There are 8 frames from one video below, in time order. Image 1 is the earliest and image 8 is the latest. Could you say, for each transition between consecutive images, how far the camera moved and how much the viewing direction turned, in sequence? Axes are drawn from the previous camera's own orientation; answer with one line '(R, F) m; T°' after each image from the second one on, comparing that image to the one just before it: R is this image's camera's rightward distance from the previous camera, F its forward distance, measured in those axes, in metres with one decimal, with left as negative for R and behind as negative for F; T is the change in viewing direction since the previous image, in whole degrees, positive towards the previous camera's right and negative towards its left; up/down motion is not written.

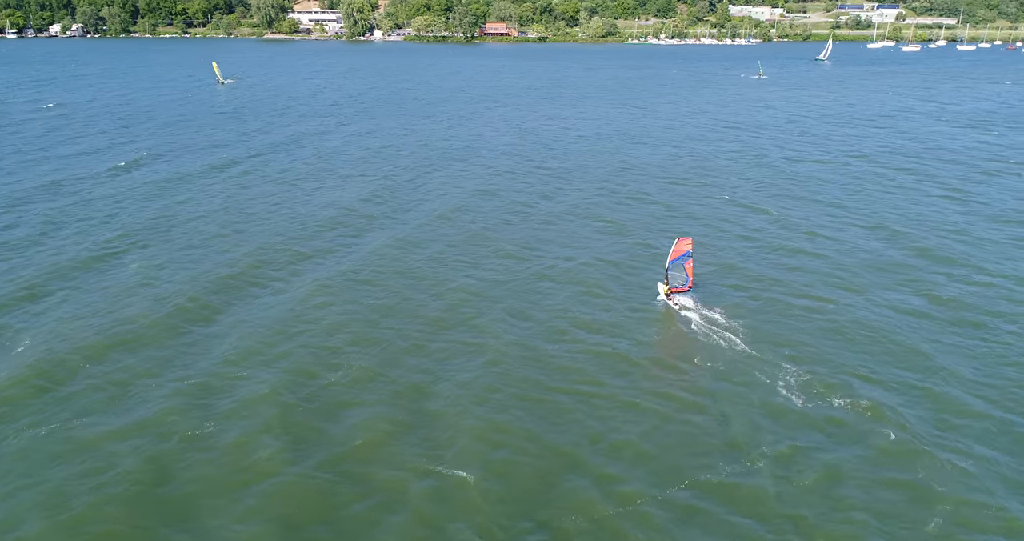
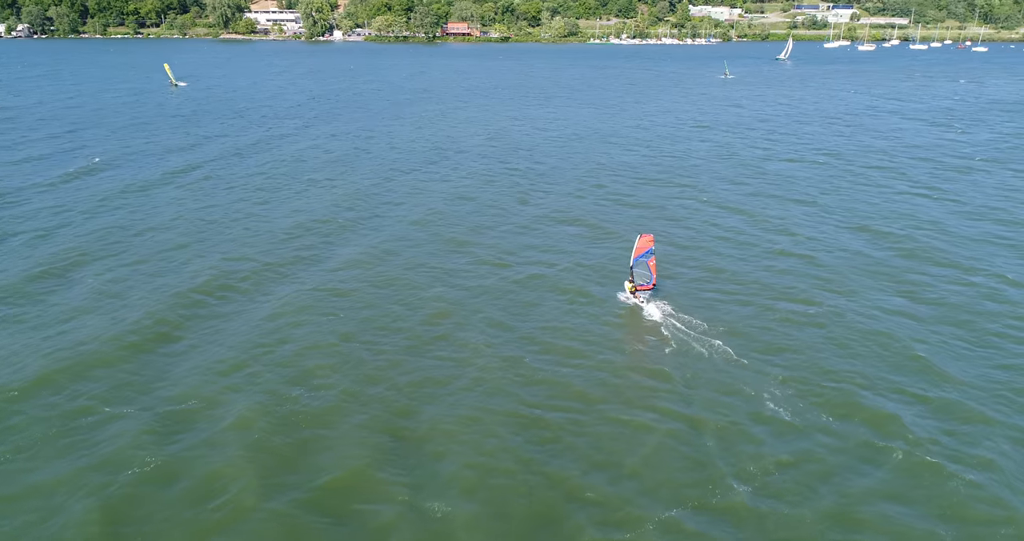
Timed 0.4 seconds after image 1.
(-0.6, +1.4) m; +3°
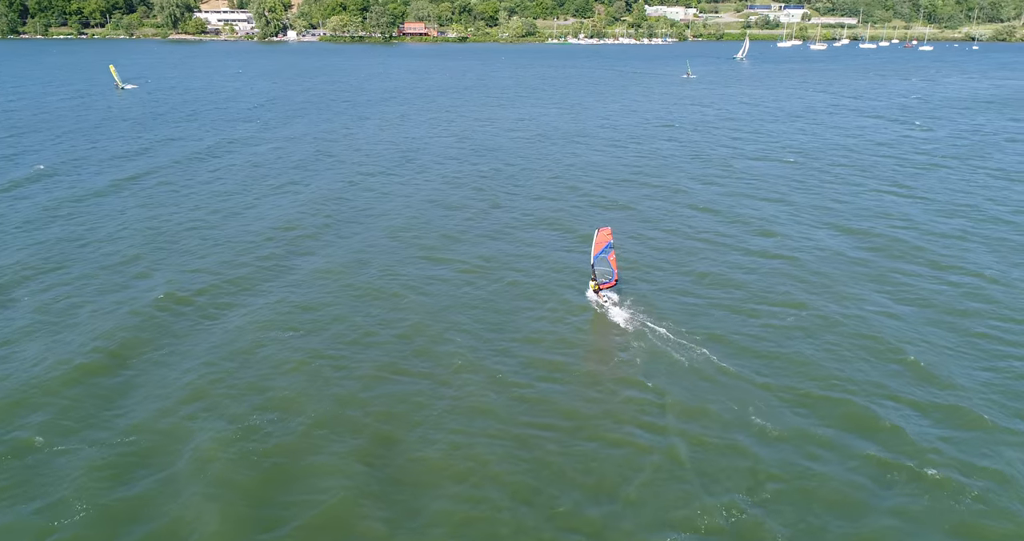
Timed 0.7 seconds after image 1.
(-0.7, +1.4) m; +3°
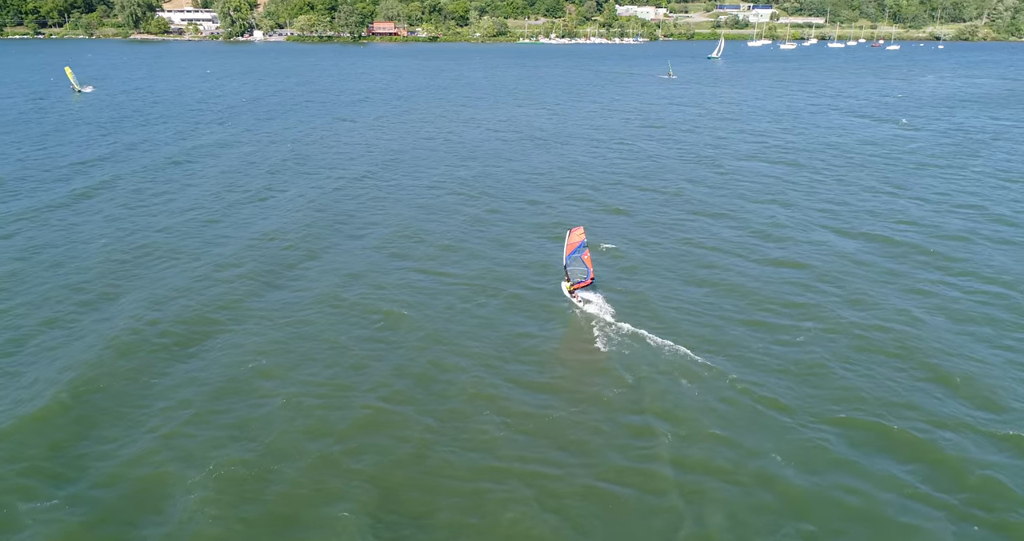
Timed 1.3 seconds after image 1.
(-1.2, +2.4) m; +2°
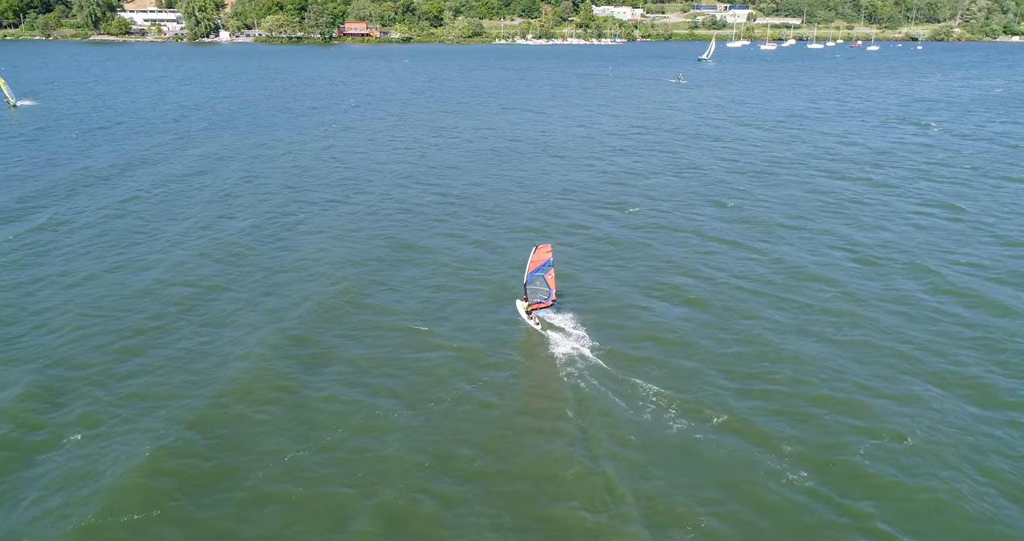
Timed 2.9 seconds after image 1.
(-2.7, +7.0) m; +2°
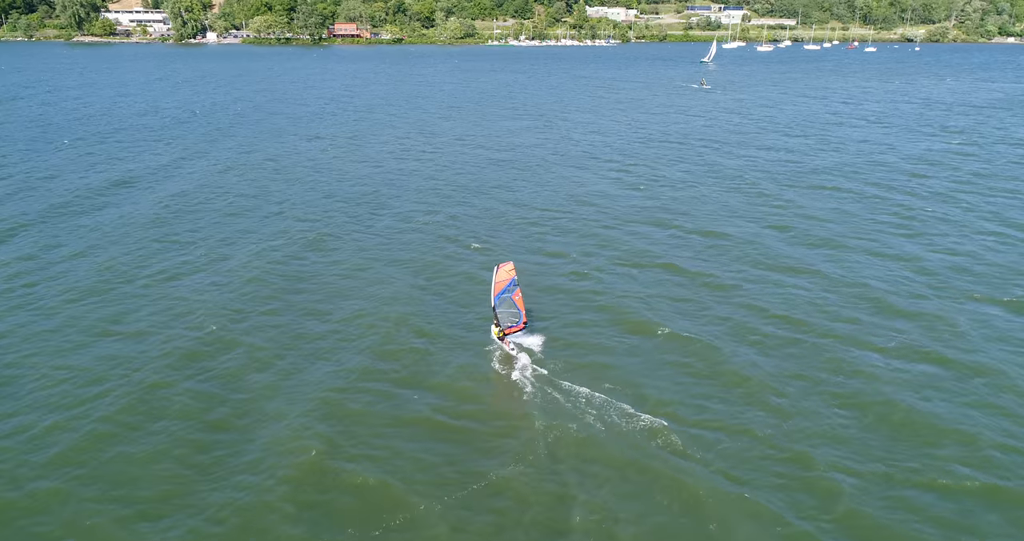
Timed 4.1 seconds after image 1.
(-1.8, +4.6) m; +1°
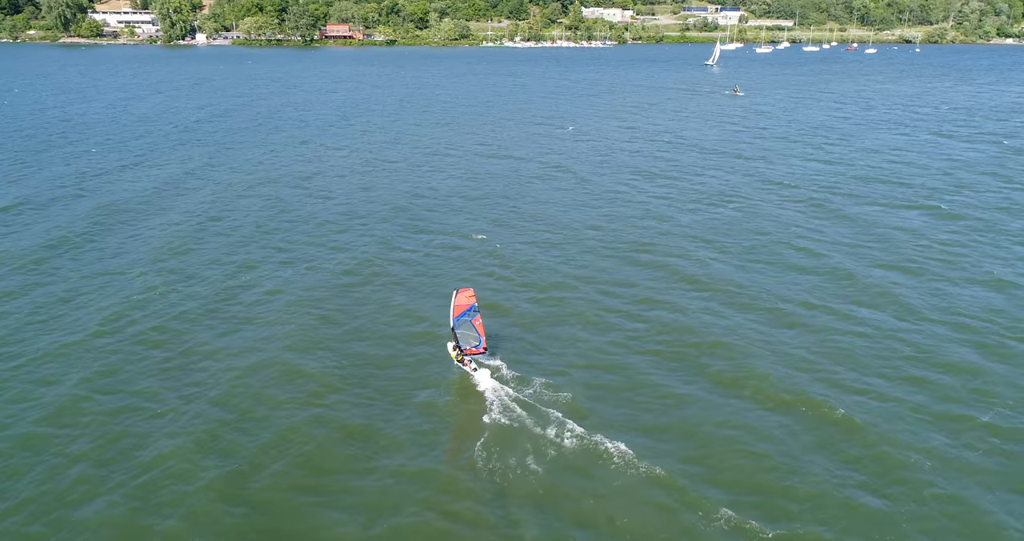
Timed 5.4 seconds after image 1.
(-1.9, +4.4) m; +1°
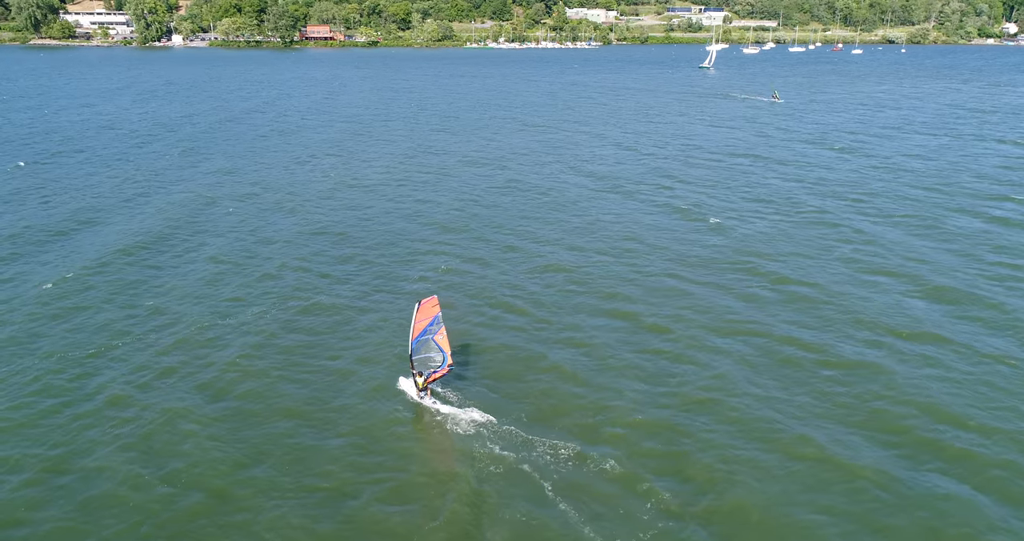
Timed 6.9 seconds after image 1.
(-3.8, +4.0) m; +2°
